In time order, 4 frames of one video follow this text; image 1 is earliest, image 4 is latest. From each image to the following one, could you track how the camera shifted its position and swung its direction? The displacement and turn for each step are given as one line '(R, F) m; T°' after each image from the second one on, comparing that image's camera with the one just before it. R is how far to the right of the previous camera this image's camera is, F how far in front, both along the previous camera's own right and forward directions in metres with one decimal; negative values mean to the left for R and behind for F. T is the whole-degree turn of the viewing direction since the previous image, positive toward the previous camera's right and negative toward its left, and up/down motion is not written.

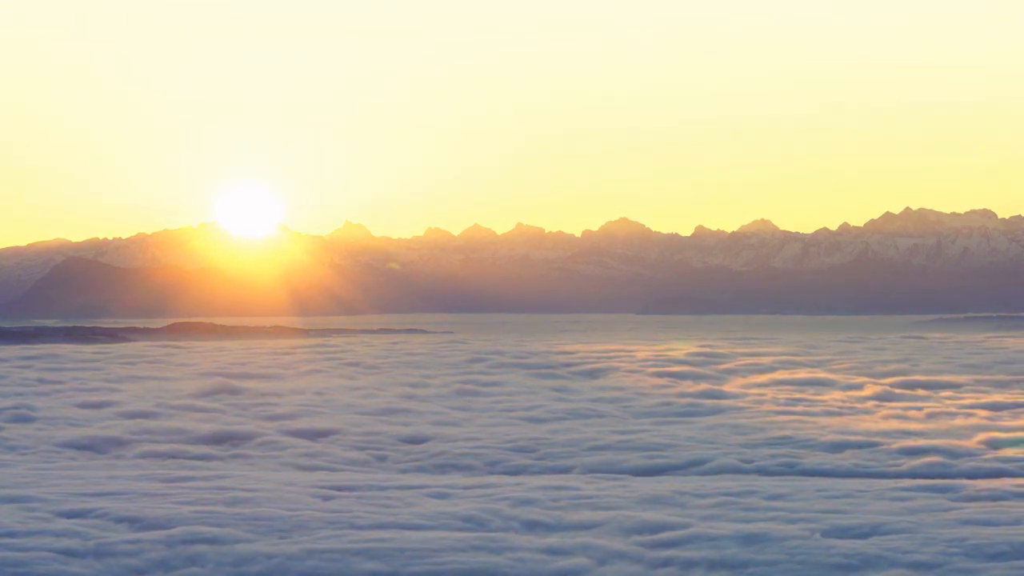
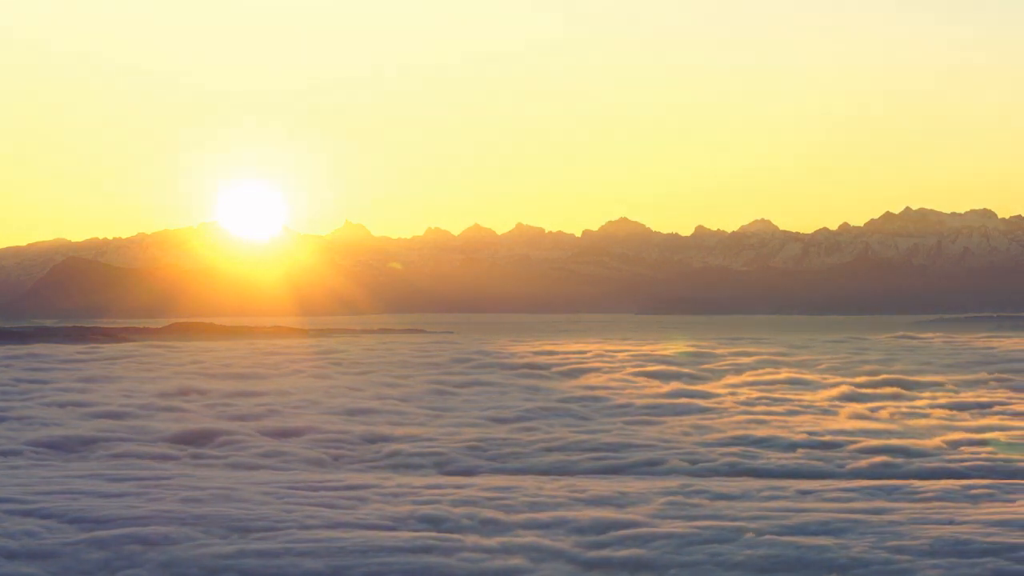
(-2.2, 0.0) m; +1°
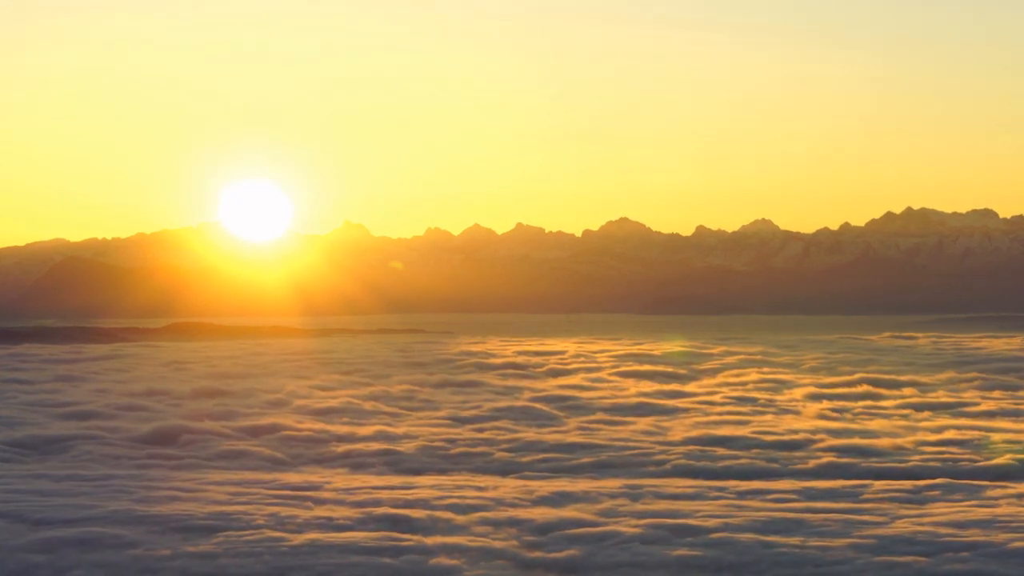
(+1.1, +0.1) m; 0°
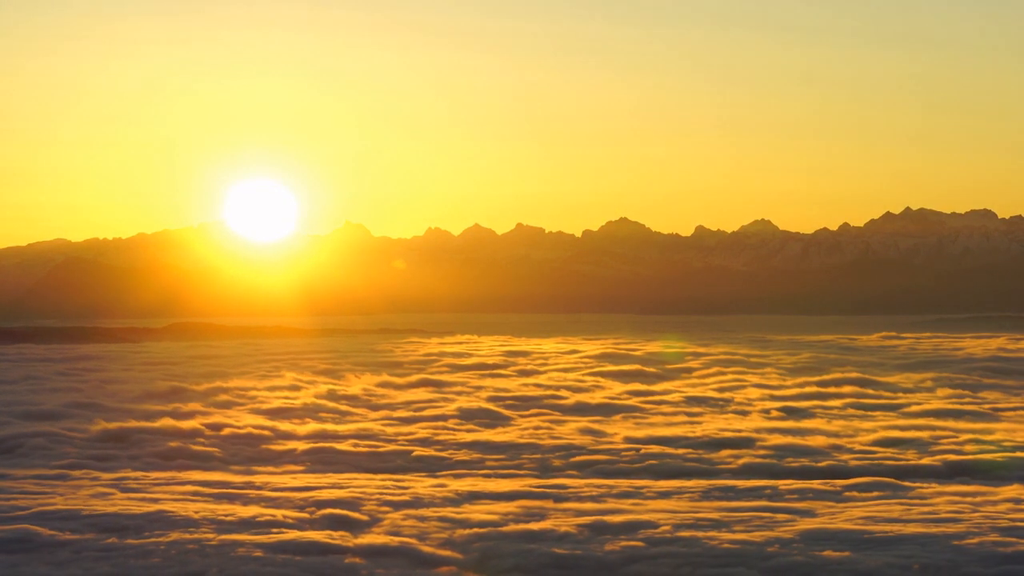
(+1.5, 0.0) m; -1°
